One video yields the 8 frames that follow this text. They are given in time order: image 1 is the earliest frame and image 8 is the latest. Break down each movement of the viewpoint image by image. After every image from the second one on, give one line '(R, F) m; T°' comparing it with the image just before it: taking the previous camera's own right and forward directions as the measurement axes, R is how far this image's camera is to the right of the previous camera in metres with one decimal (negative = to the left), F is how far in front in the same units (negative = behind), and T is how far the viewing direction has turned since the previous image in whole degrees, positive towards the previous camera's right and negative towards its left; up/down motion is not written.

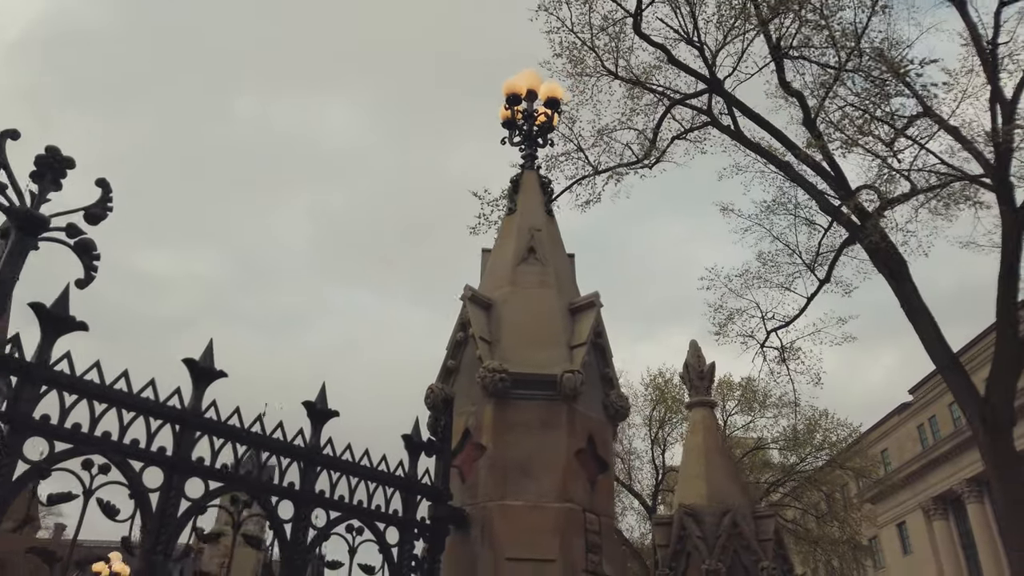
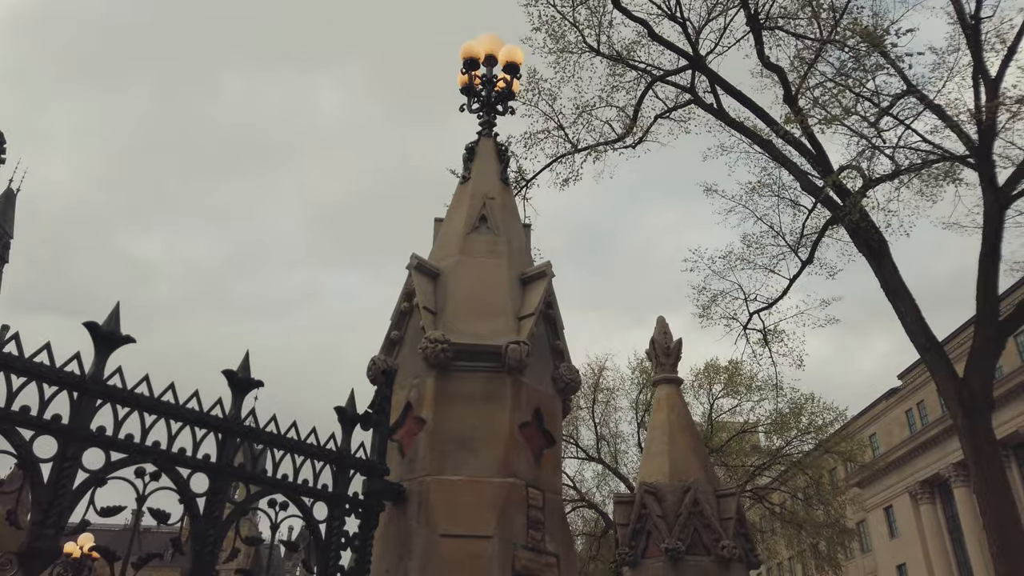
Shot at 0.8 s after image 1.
(+0.3, +0.2) m; 0°
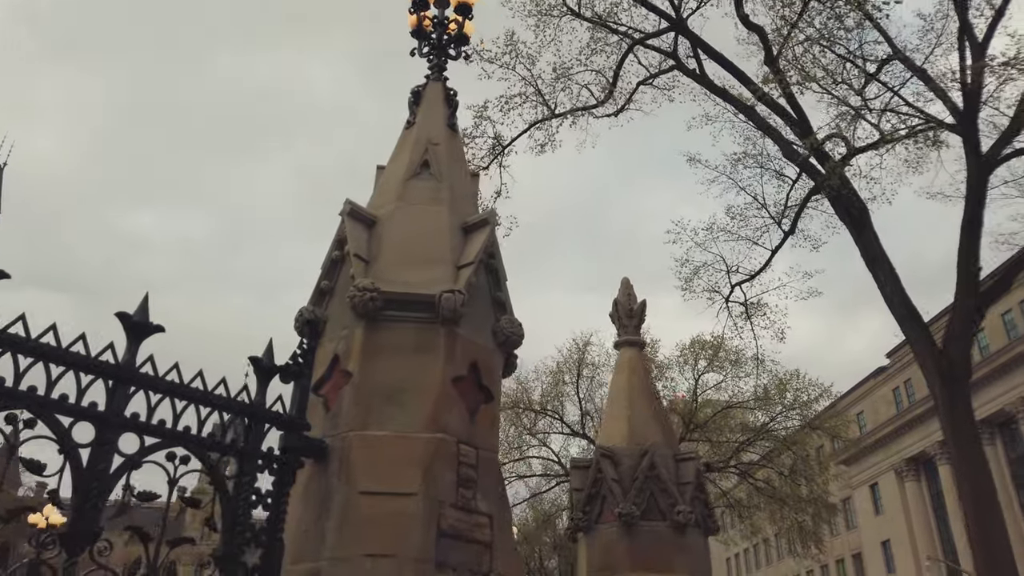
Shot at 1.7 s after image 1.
(+0.3, +0.2) m; +1°
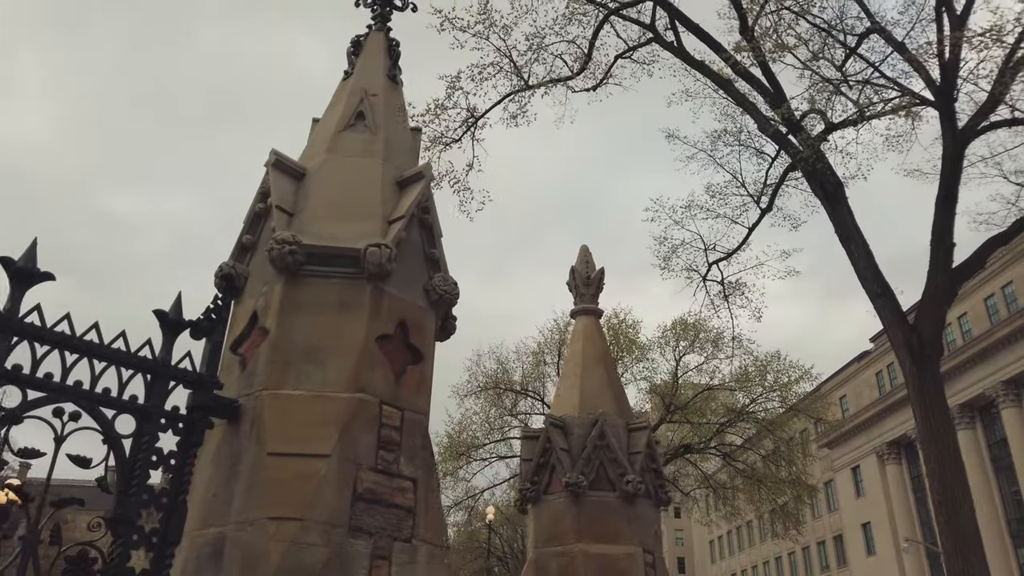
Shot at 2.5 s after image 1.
(+0.3, +0.2) m; +1°
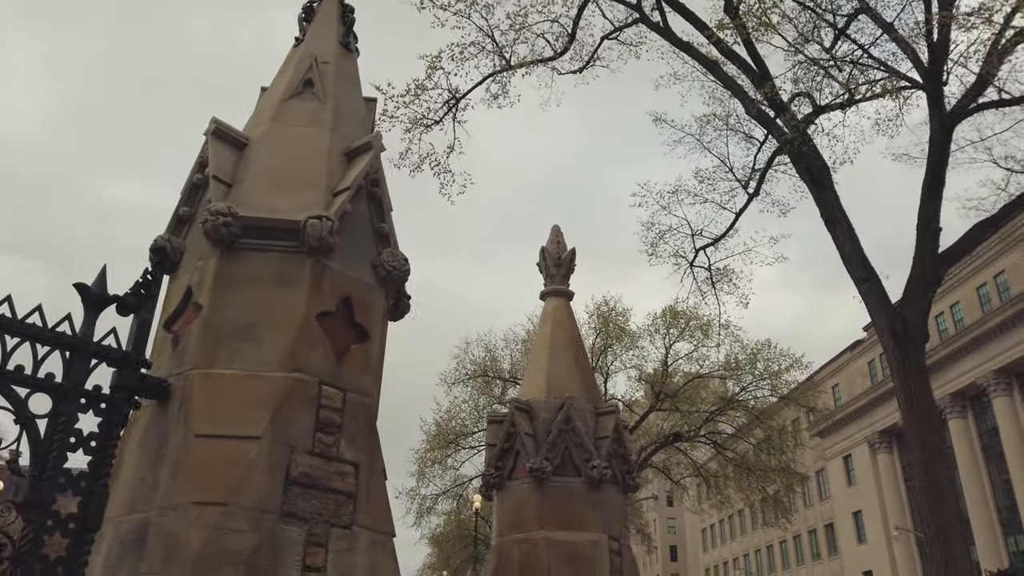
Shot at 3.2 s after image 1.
(+0.2, +0.2) m; 0°
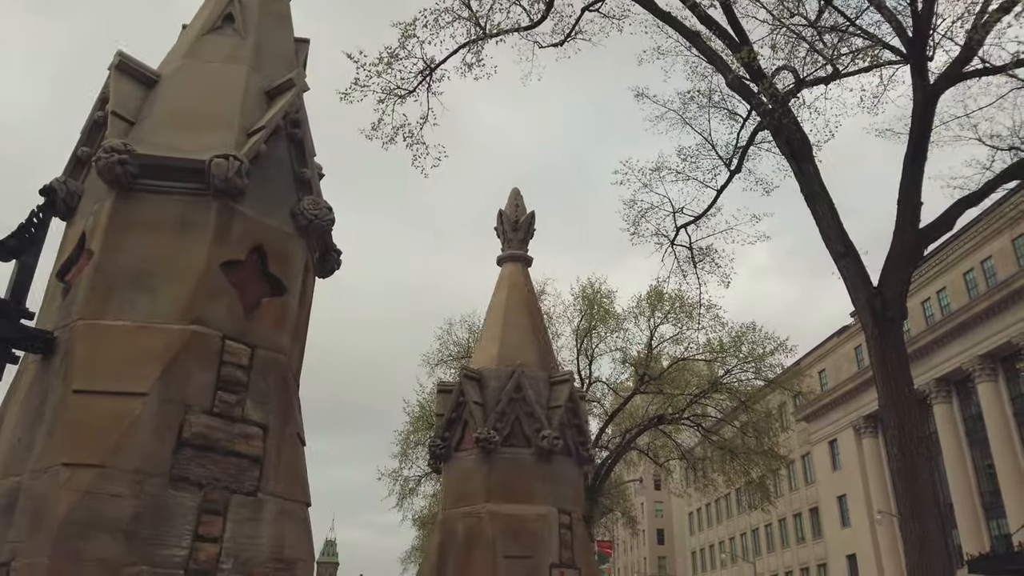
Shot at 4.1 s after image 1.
(+0.3, +0.3) m; +1°
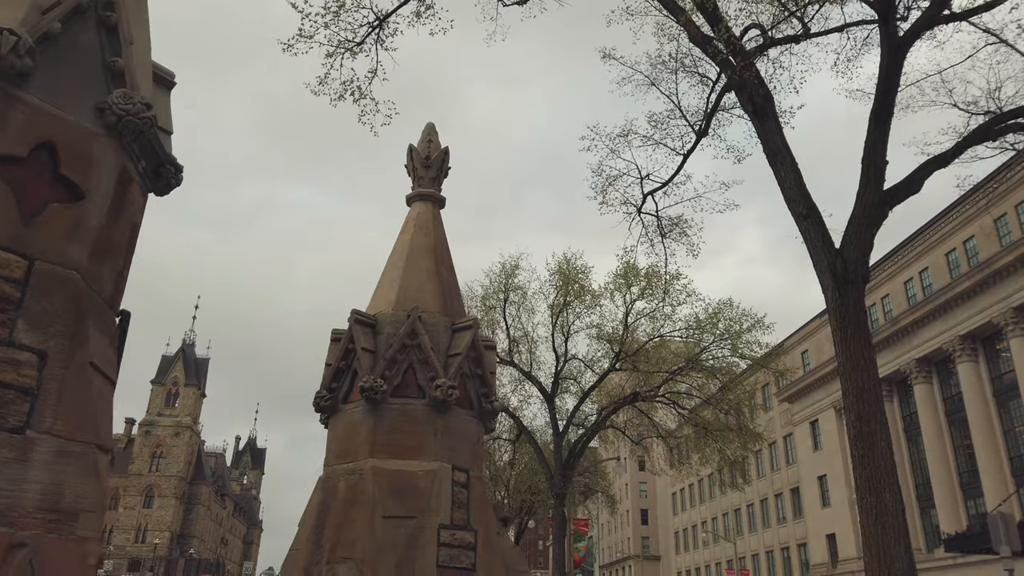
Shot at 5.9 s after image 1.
(+0.6, +0.5) m; +1°
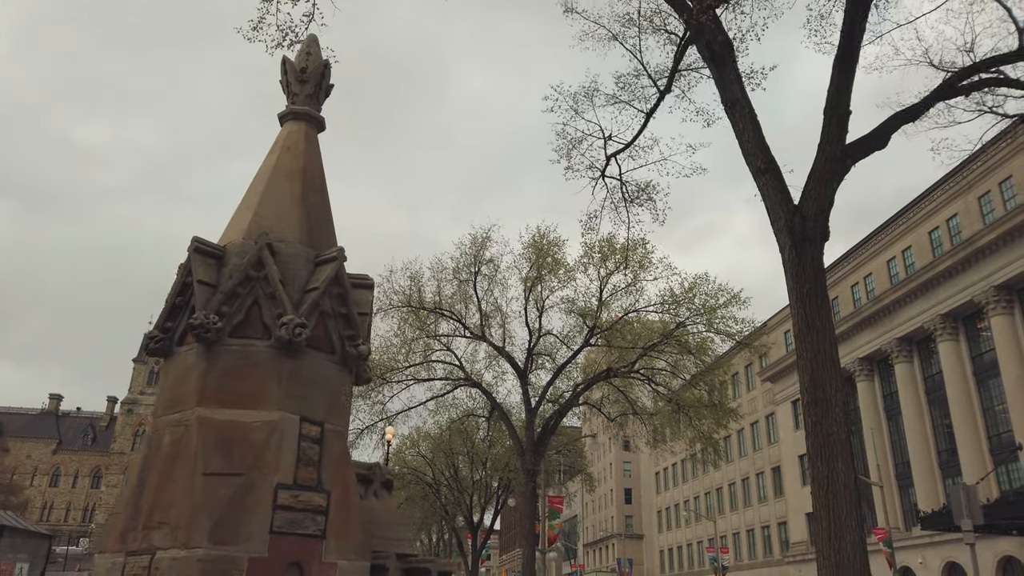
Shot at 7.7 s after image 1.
(+0.6, +0.6) m; +1°
